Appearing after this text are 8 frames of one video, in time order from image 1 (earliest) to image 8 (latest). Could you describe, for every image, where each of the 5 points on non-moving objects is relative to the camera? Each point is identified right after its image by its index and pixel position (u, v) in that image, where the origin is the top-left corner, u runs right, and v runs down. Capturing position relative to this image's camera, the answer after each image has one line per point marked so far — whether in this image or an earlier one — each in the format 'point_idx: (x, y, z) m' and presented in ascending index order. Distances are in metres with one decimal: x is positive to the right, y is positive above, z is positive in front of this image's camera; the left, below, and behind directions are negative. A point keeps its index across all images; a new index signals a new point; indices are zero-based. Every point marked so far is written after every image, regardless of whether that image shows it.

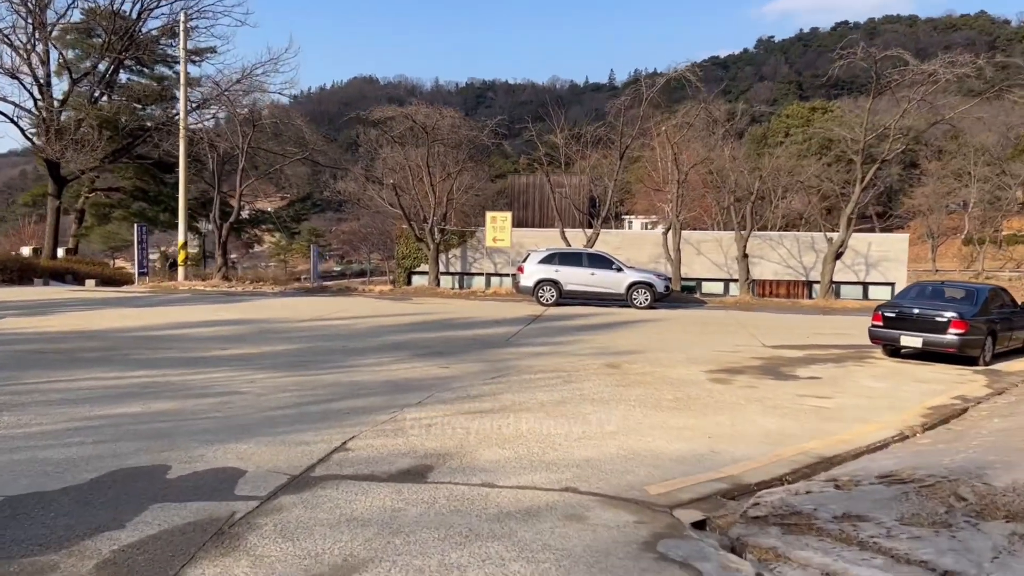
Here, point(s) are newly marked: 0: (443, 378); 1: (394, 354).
0: (-0.9, -1.2, +11.4) m
1: (-2.0, -1.1, +14.1) m
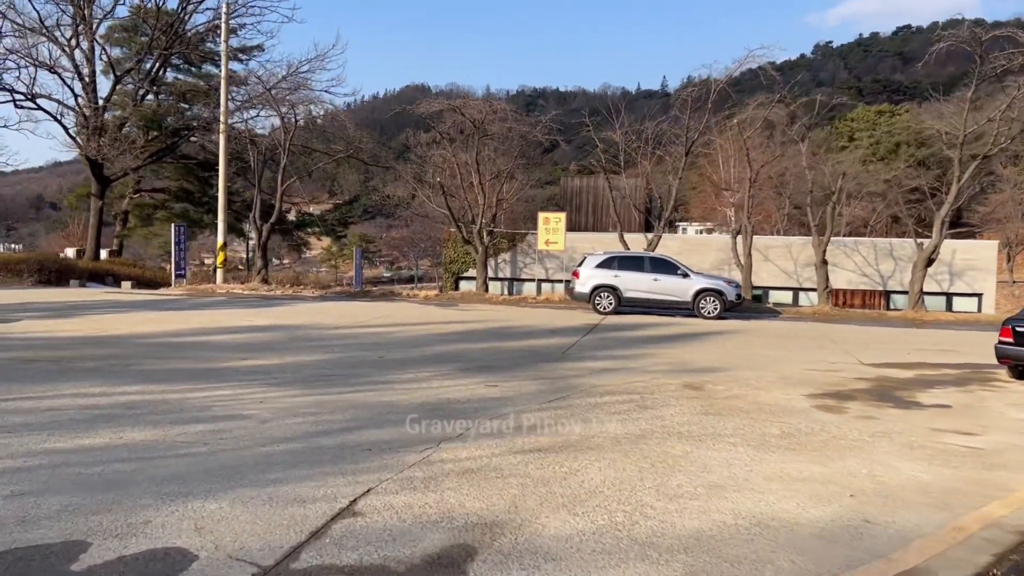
0: (-0.2, -1.3, +9.5) m
1: (-1.1, -1.2, +12.1) m
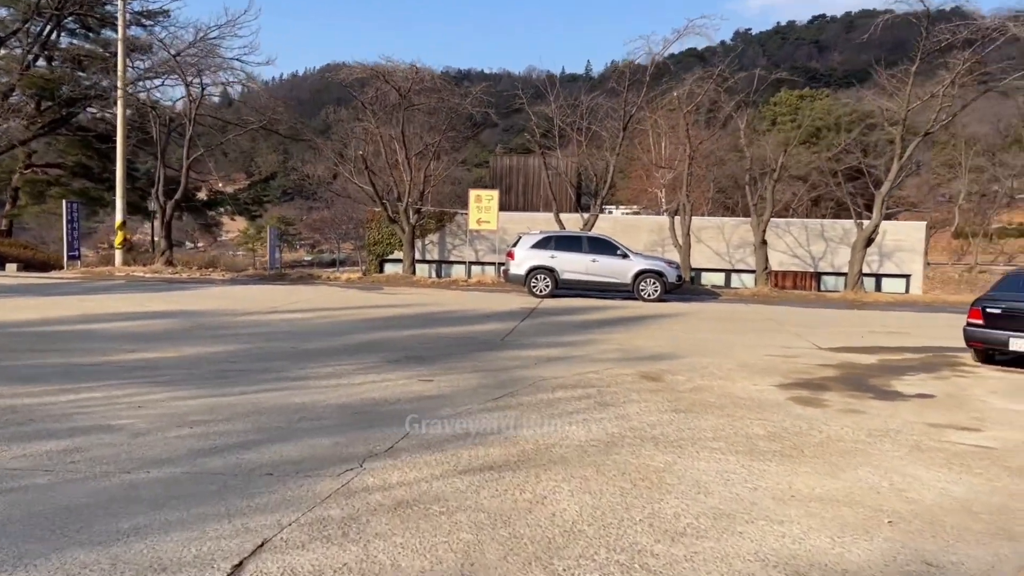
0: (-0.8, -1.1, +8.0) m
1: (-1.9, -0.9, +10.6) m
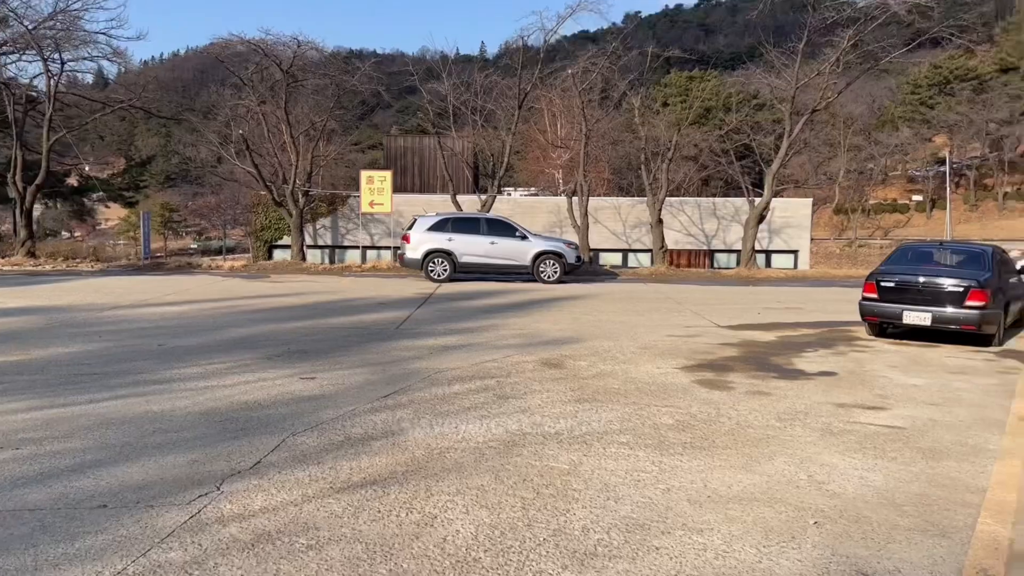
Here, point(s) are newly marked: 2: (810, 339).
0: (-1.8, -1.0, +7.2) m
1: (-3.2, -0.8, +9.6) m
2: (+4.4, -0.8, +12.4) m
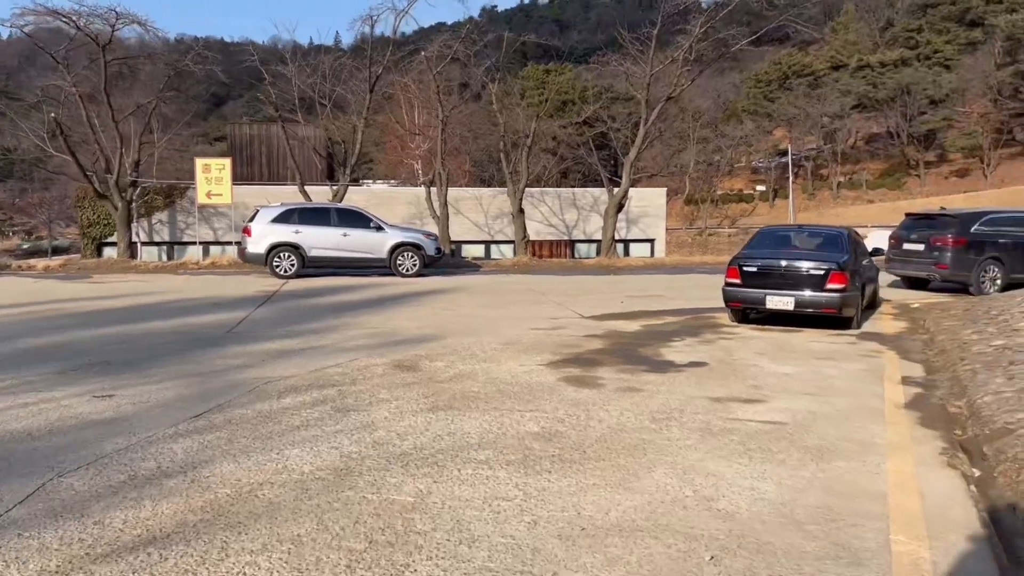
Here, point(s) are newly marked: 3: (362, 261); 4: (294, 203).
0: (-2.9, -1.0, +5.8) m
1: (-4.7, -0.8, +8.0) m
2: (+2.3, -0.6, +11.9) m
3: (-3.6, +0.6, +19.7) m
4: (-5.1, +2.0, +19.5) m
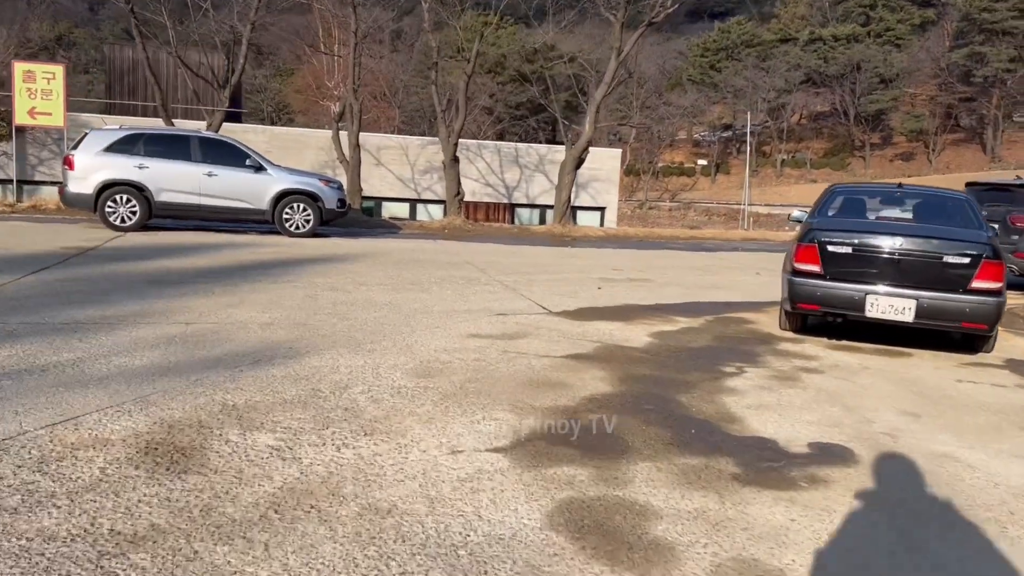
0: (-3.0, -0.9, +0.8) m
1: (-5.0, -0.6, +2.7) m
2: (+1.7, -0.4, +7.3) m
3: (-4.8, +1.3, +14.4) m
4: (-6.3, +2.7, +14.1) m
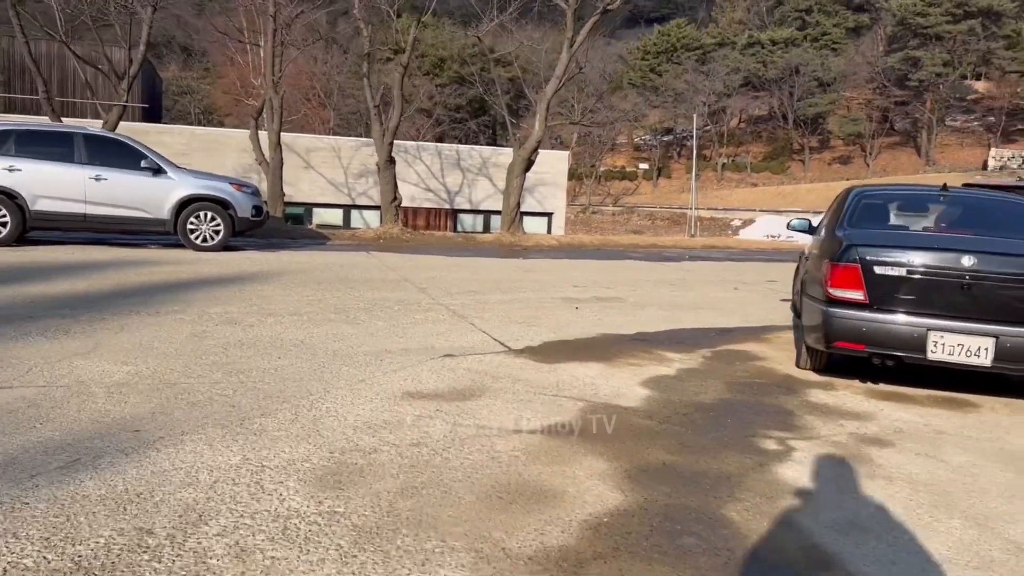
0: (-2.9, -1.1, -1.3) m
1: (-5.0, -0.9, +0.6) m
2: (+1.4, -0.7, +5.6) m
3: (-5.6, +1.0, +12.2) m
4: (-7.1, +2.3, +11.8) m
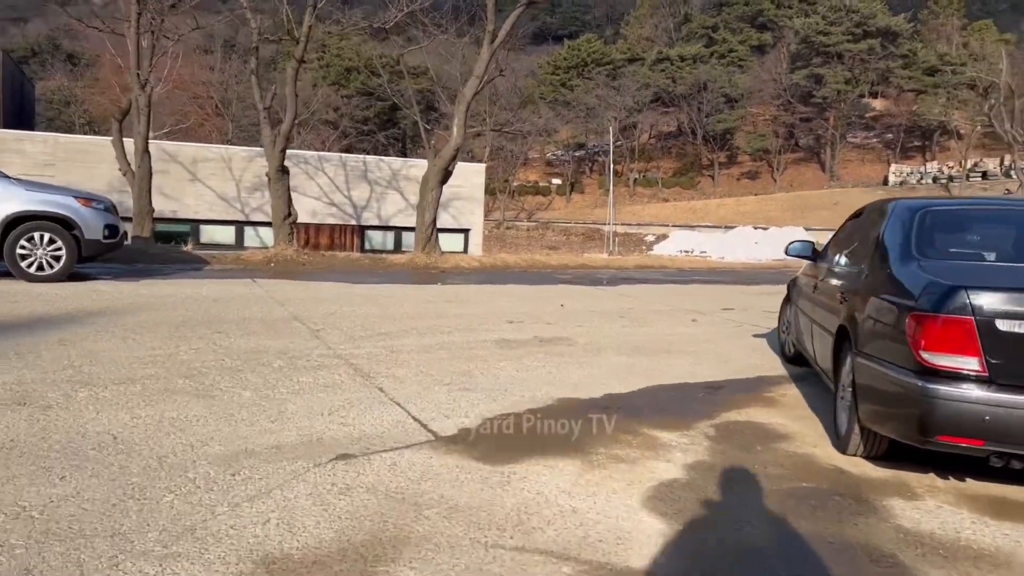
0: (-2.4, -1.3, -3.6) m
1: (-4.7, -1.1, -2.0) m
2: (+1.1, -1.0, +3.7) m
3: (-6.6, +0.5, +9.6) m
4: (-8.0, +1.8, +9.0) m
